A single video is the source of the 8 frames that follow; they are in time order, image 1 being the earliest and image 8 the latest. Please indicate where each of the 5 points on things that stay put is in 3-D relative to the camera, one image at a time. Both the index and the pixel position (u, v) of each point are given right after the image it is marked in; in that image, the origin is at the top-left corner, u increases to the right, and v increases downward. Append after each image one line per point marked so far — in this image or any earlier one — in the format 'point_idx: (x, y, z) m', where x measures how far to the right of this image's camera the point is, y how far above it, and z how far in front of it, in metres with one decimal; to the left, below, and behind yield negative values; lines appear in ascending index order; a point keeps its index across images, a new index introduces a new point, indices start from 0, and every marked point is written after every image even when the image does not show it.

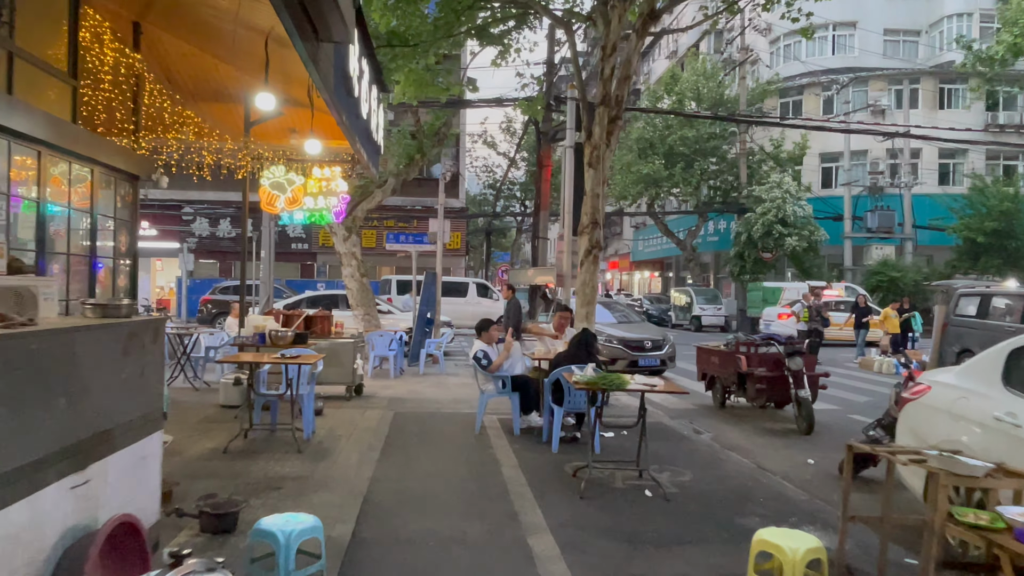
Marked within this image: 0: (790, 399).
0: (+3.7, -1.5, +9.3) m
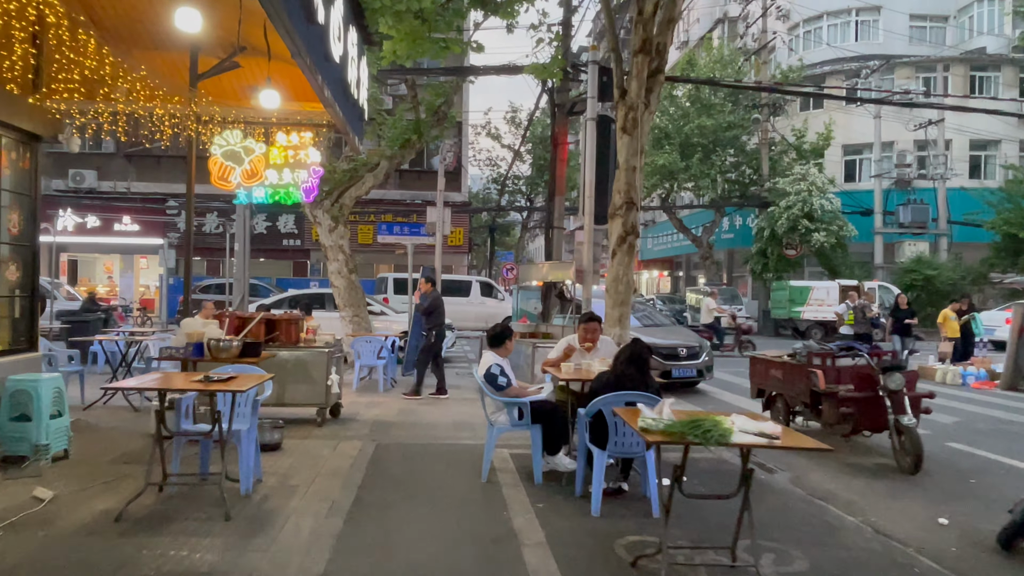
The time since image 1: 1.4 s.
0: (+3.9, -1.4, +7.3) m
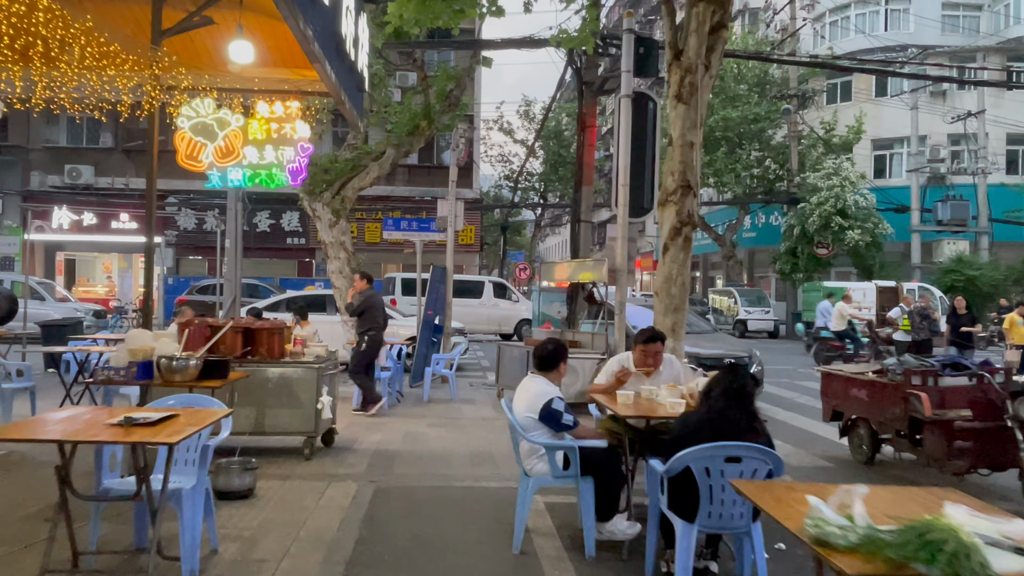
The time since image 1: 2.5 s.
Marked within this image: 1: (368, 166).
0: (+4.2, -1.5, +5.9) m
1: (-2.7, +2.3, +13.0) m
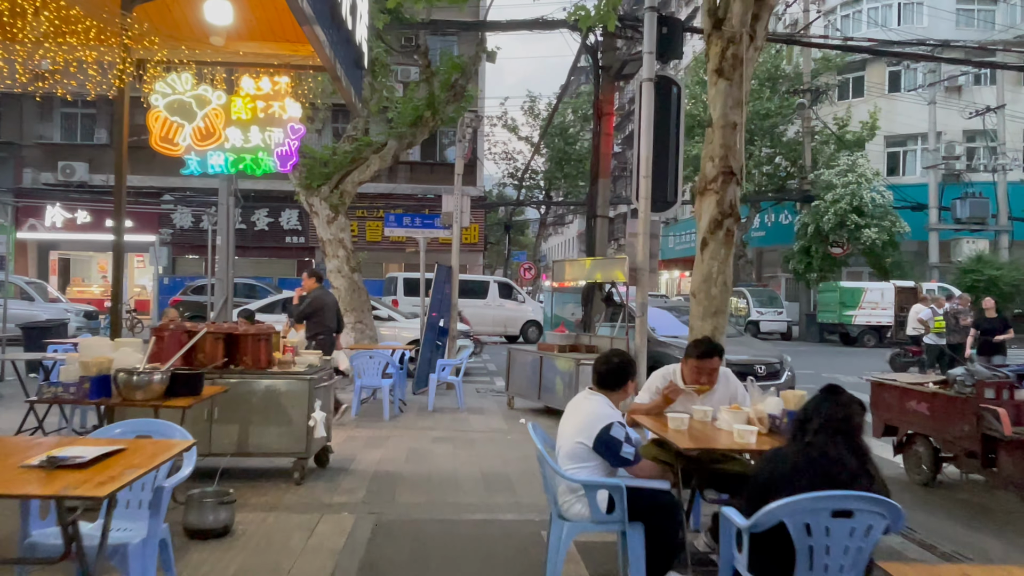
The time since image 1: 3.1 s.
0: (+4.3, -1.5, +5.1) m
1: (-2.5, +2.3, +12.2) m
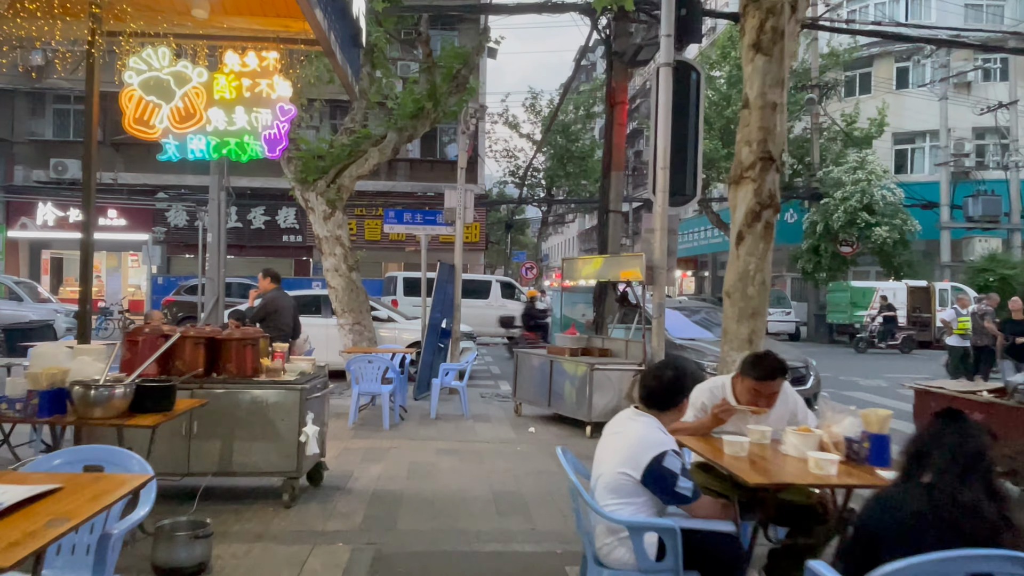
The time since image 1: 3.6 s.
0: (+4.4, -1.5, +4.5) m
1: (-2.4, +2.3, +11.6) m
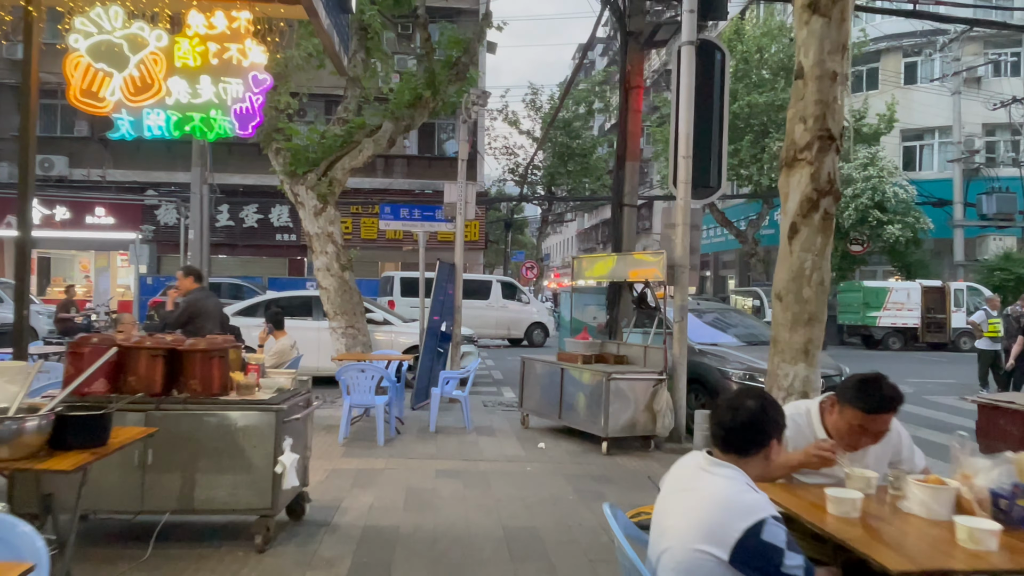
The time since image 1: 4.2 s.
0: (+4.5, -1.5, +3.8) m
1: (-2.3, +2.3, +10.9) m
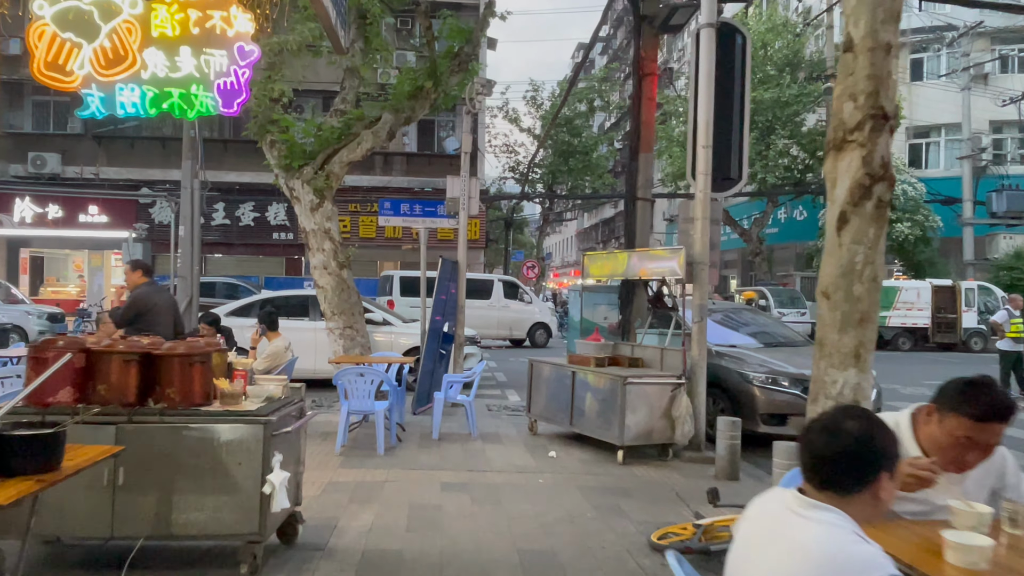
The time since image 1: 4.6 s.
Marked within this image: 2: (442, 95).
0: (+4.6, -1.5, +3.3) m
1: (-2.3, +2.3, +10.4) m
2: (-1.1, +3.0, +10.8) m
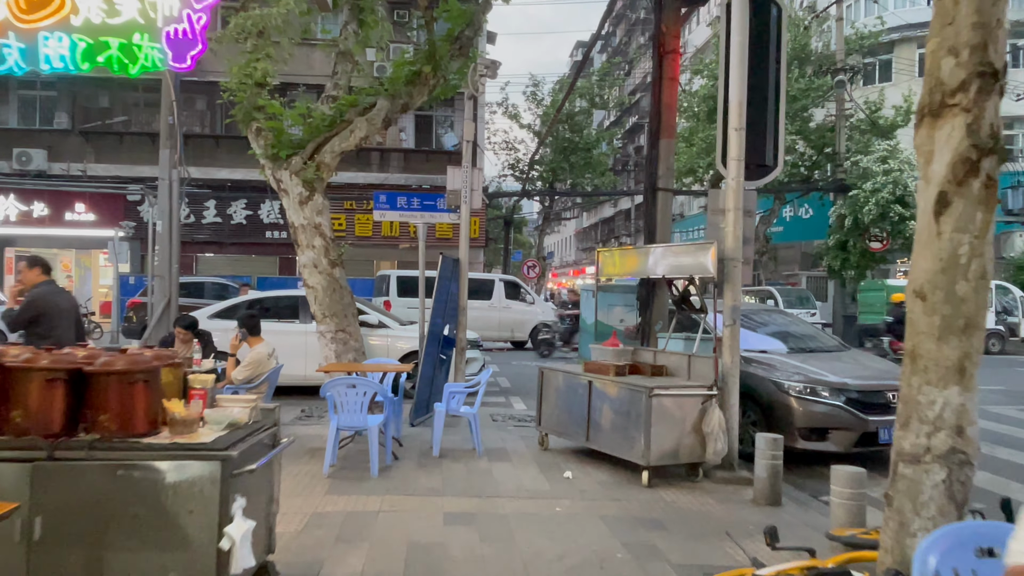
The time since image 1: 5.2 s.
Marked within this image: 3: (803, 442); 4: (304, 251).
0: (+4.7, -1.4, +2.6) m
1: (-2.2, +2.3, +9.6) m
2: (-1.0, +3.0, +10.1) m
3: (+2.8, -1.5, +6.7) m
4: (-2.8, +0.5, +9.4) m
